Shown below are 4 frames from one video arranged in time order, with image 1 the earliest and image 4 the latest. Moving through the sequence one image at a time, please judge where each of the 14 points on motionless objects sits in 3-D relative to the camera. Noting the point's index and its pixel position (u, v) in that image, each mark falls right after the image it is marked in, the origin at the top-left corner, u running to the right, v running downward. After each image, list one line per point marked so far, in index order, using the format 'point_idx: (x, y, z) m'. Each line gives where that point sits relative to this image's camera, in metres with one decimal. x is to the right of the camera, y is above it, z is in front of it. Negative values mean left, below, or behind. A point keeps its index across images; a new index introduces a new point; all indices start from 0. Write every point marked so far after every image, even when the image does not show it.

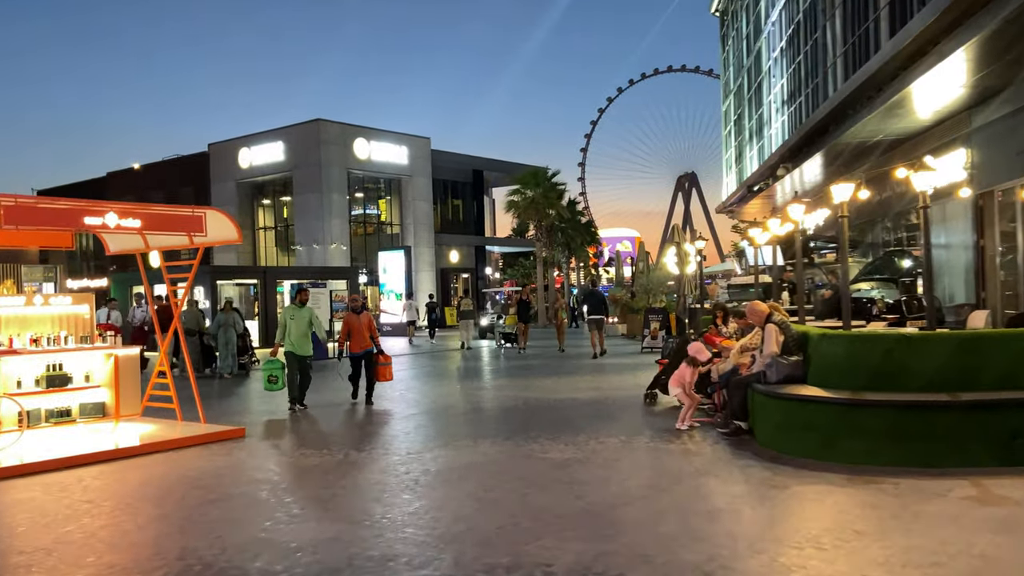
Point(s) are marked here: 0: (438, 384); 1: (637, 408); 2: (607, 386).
0: (-1.3, -1.8, +14.4) m
1: (+1.7, -1.6, +10.3) m
2: (+1.5, -1.6, +12.8) m
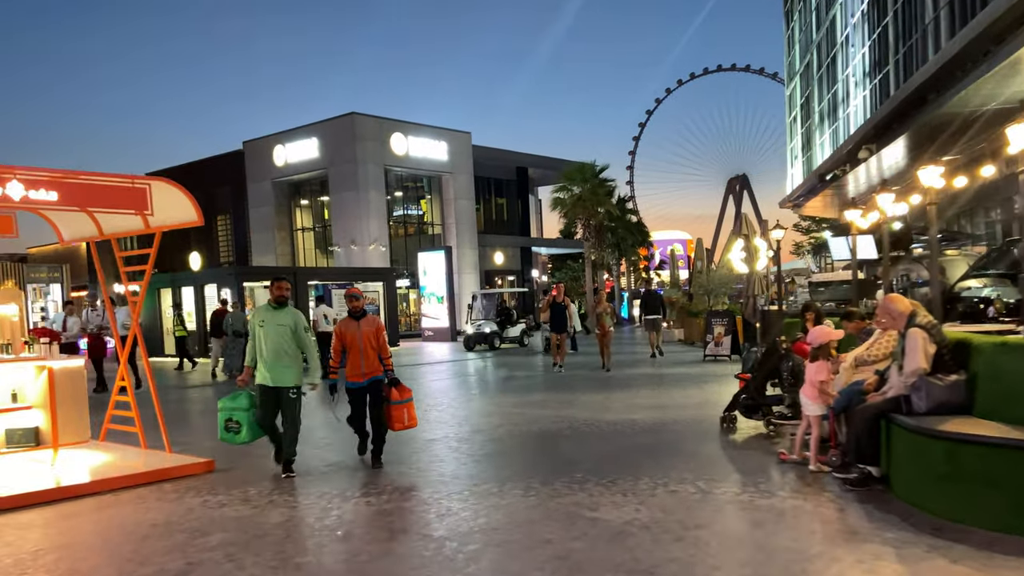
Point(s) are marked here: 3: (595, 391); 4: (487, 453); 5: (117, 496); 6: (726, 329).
0: (-0.6, -1.8, +12.4) m
1: (+2.1, -1.6, +8.2) m
2: (+2.1, -1.6, +10.6) m
3: (+1.3, -1.7, +12.6) m
4: (-0.2, -1.6, +7.7) m
5: (-3.1, -1.7, +6.2) m
6: (+4.7, -0.9, +17.0) m
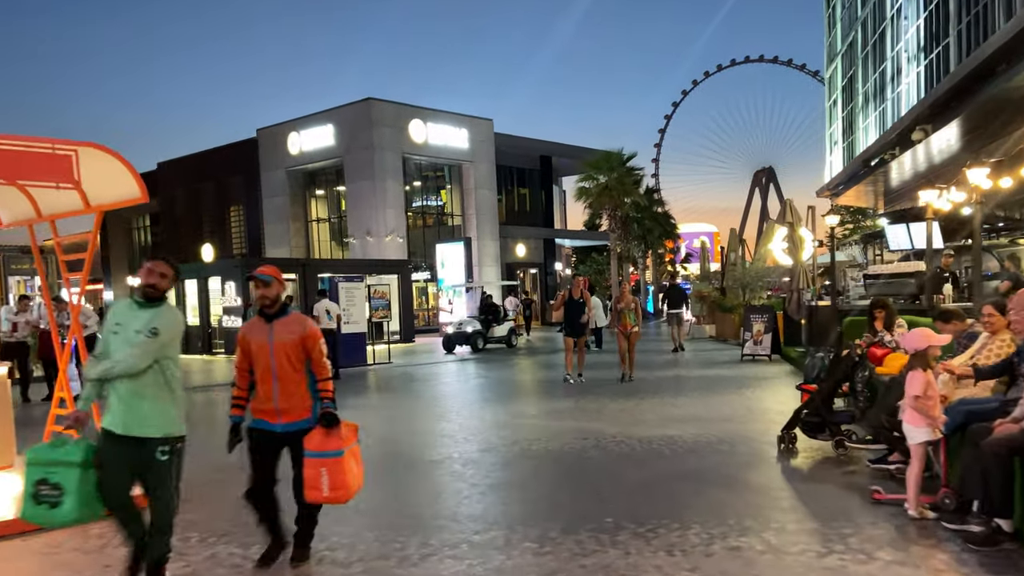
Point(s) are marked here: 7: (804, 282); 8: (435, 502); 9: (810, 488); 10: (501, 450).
0: (-0.4, -1.7, +11.1) m
1: (+2.2, -1.5, +6.8) m
2: (+2.3, -1.5, +9.2) m
3: (+1.6, -1.6, +11.2) m
4: (-0.1, -1.6, +6.4) m
5: (-3.0, -1.6, +4.9) m
6: (+5.1, -0.8, +15.5) m
7: (+5.5, +0.1, +14.6) m
8: (-0.6, -1.6, +5.9) m
9: (+2.3, -1.5, +5.9) m
10: (-0.1, -1.6, +7.7) m
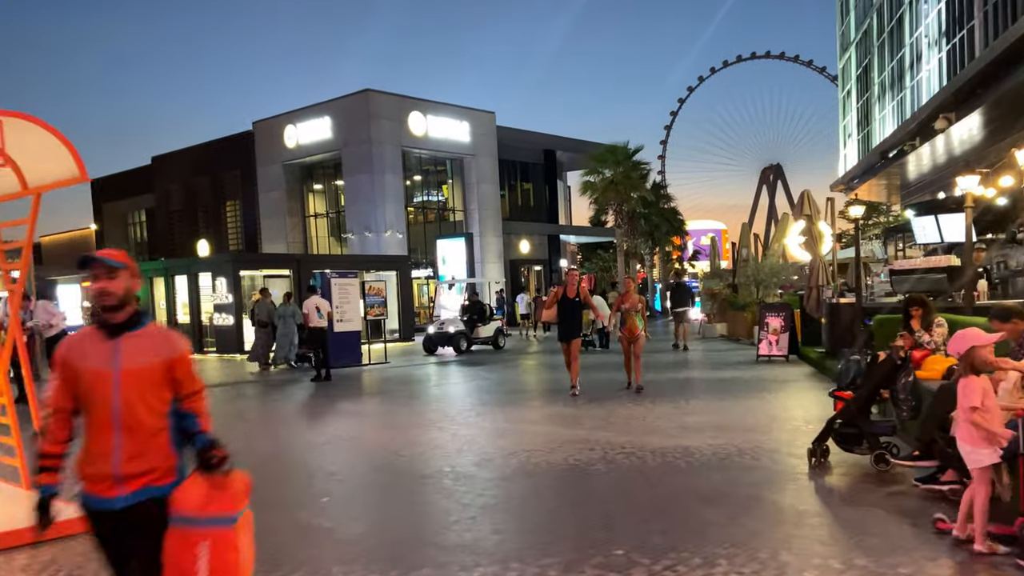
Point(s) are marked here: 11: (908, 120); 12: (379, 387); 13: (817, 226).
0: (-0.4, -1.6, +10.3) m
1: (+2.2, -1.5, +5.9) m
2: (+2.3, -1.5, +8.4) m
3: (+1.6, -1.5, +10.4) m
4: (-0.2, -1.5, +5.6) m
5: (-3.1, -1.6, +4.1) m
6: (+5.1, -0.7, +14.6) m
7: (+5.5, +0.2, +13.8) m
8: (-0.6, -1.6, +5.1) m
9: (+2.2, -1.5, +5.1) m
10: (-0.1, -1.5, +6.9) m
11: (+9.9, +4.2, +19.5) m
12: (-2.4, -1.7, +13.9) m
13: (+5.6, +1.2, +14.5) m
